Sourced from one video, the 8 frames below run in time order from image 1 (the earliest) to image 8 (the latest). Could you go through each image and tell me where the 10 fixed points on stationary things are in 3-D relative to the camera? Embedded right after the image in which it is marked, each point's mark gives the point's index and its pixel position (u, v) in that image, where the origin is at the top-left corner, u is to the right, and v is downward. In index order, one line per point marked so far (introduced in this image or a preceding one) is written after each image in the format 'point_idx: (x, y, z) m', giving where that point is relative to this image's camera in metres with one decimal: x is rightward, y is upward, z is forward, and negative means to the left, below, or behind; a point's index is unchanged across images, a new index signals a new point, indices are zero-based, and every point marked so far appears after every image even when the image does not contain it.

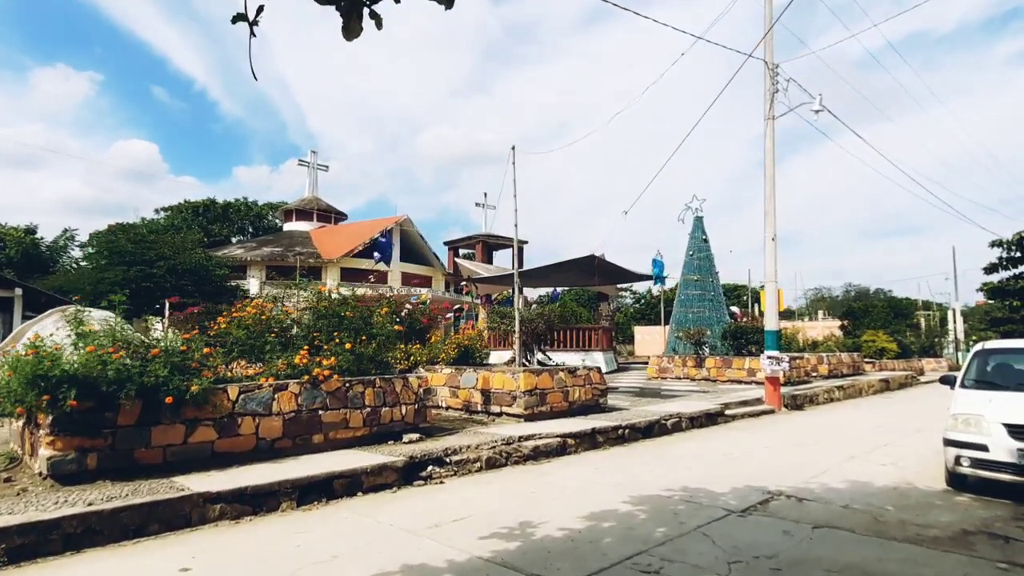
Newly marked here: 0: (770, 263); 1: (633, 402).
0: (+6.1, +0.6, +14.2) m
1: (+2.5, -2.3, +12.4) m
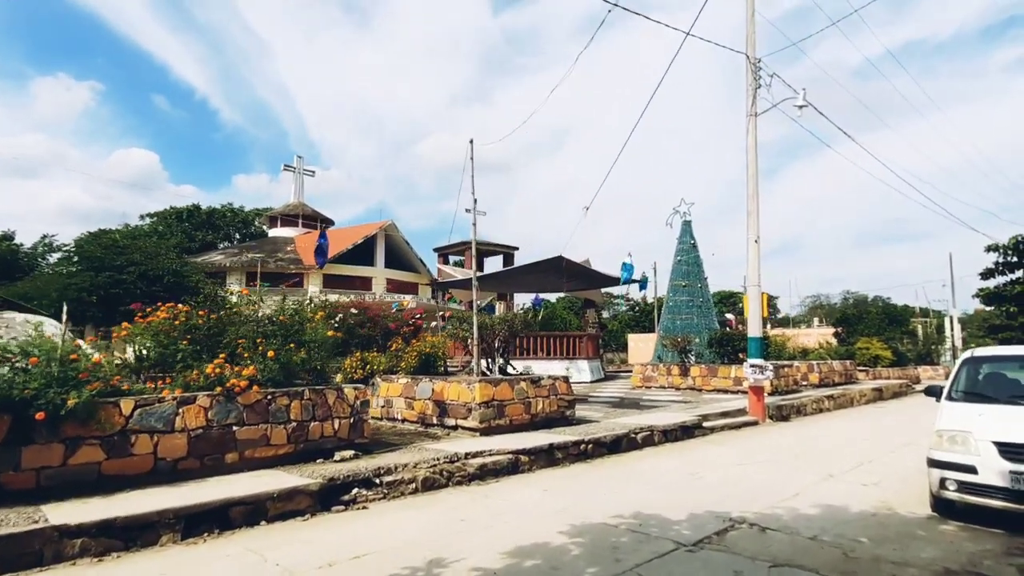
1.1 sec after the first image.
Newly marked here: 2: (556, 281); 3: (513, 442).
0: (+5.4, +0.5, +13.6) m
1: (+1.8, -2.4, +11.7) m
2: (+0.7, +0.2, +12.4) m
3: (0.0, -2.1, +8.2) m
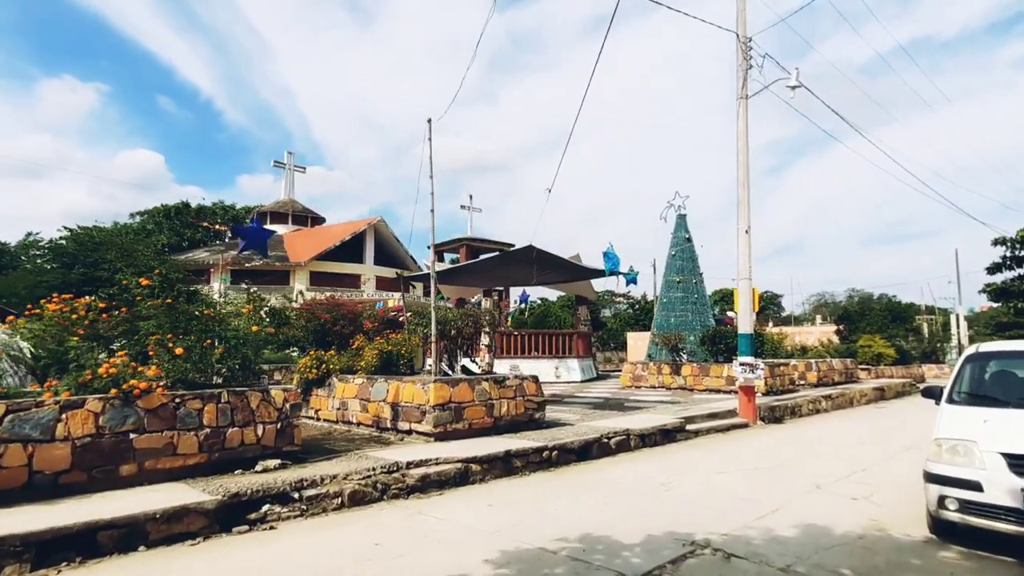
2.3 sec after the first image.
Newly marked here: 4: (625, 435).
0: (+4.9, +0.6, +12.7) m
1: (+1.3, -2.3, +10.9) m
2: (+0.2, +0.3, +11.6) m
3: (-0.6, -2.0, +7.4) m
4: (+1.7, -2.2, +9.1) m
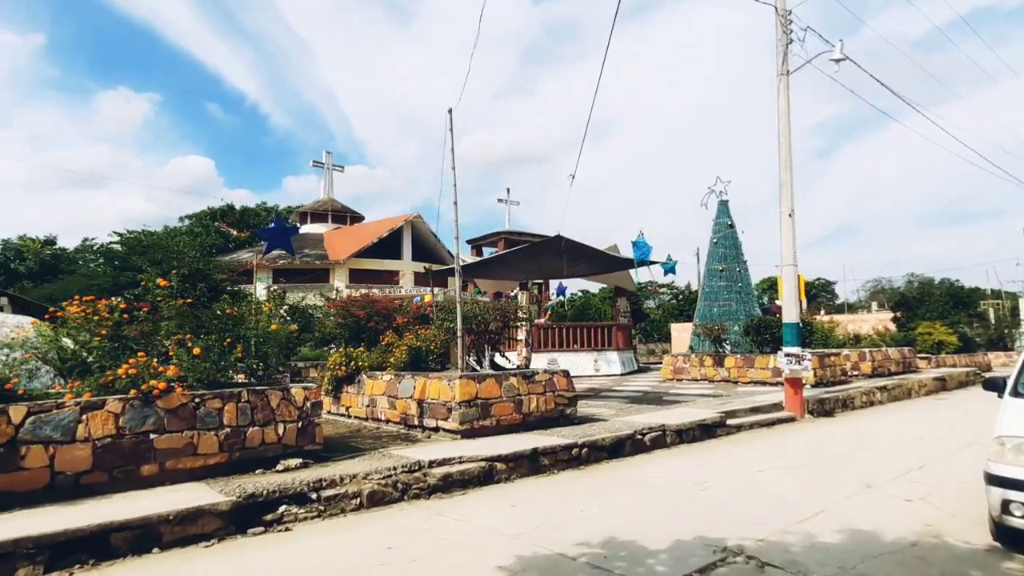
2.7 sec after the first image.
0: (+5.5, +0.9, +12.1) m
1: (+1.9, -2.1, +10.5) m
2: (+0.8, +0.4, +11.3) m
3: (-0.3, -1.9, +7.2) m
4: (+2.1, -2.0, +8.7) m
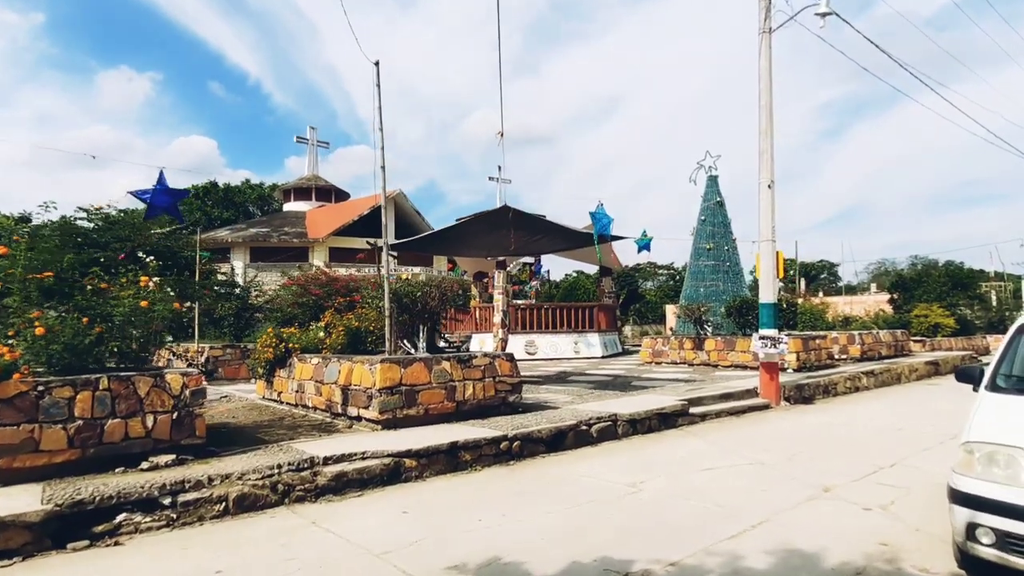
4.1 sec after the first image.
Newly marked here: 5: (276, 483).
0: (+4.7, +1.3, +11.1) m
1: (+1.0, -1.8, +9.7) m
2: (-0.1, +0.8, +10.4) m
3: (-1.1, -1.6, +6.4) m
4: (+1.3, -1.7, +7.9) m
5: (-2.0, -1.7, +5.2) m
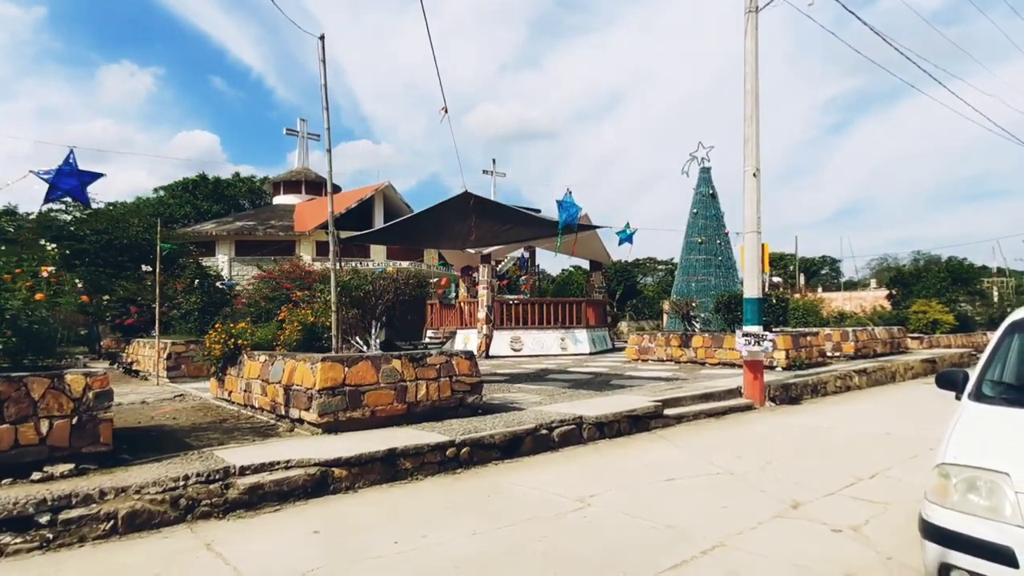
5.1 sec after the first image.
0: (+4.2, +1.4, +10.6) m
1: (+0.5, -1.7, +9.1) m
2: (-0.6, +1.0, +9.9) m
3: (-1.6, -1.5, +5.9) m
4: (+0.8, -1.6, +7.4) m
5: (-2.5, -1.6, +4.6) m
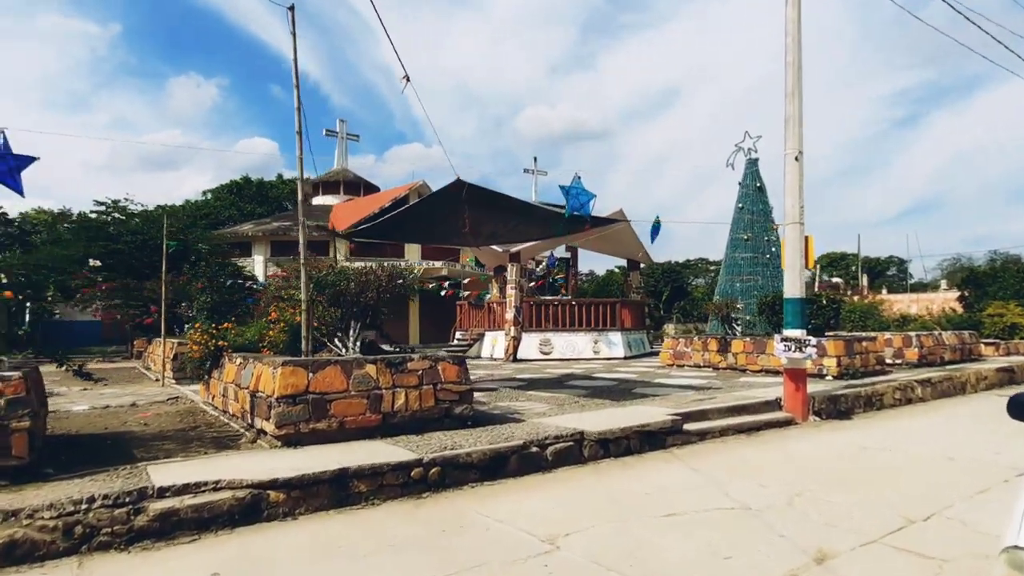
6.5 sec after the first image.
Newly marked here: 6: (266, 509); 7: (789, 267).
0: (+4.3, +1.4, +9.3) m
1: (+0.5, -1.6, +8.2) m
2: (-0.5, +1.0, +9.1) m
3: (-1.9, -1.5, +5.1) m
4: (+0.7, -1.6, +6.4) m
5: (-2.9, -1.5, +4.0) m
6: (-1.8, -1.7, +4.6) m
7: (+4.2, +0.3, +9.2) m
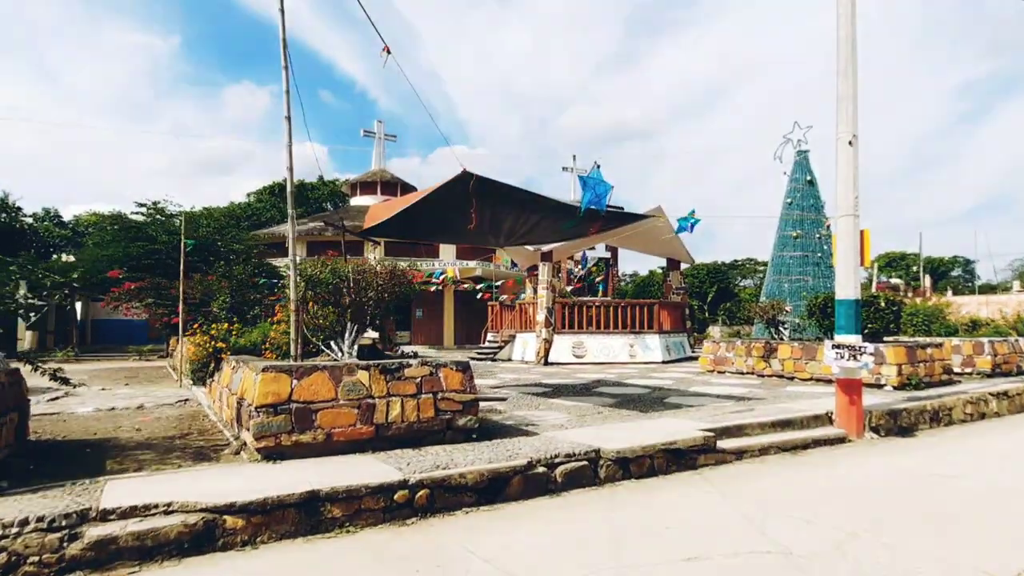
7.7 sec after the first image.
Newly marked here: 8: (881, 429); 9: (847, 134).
0: (+4.6, +1.4, +8.3) m
1: (+0.7, -1.6, +7.5) m
2: (-0.2, +1.0, +8.4) m
3: (-1.9, -1.5, +4.6) m
4: (+0.7, -1.6, +5.7) m
5: (-3.0, -1.5, +3.5) m
6: (-1.9, -1.6, +4.0) m
7: (+4.5, +0.3, +8.2) m
8: (+5.1, -1.9, +8.4) m
9: (+4.6, +2.1, +8.4) m
